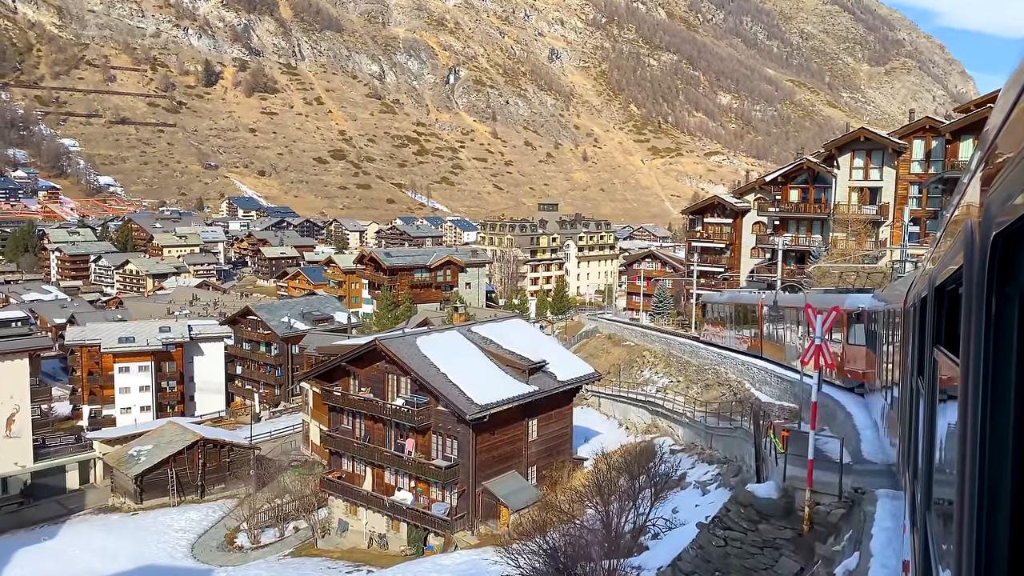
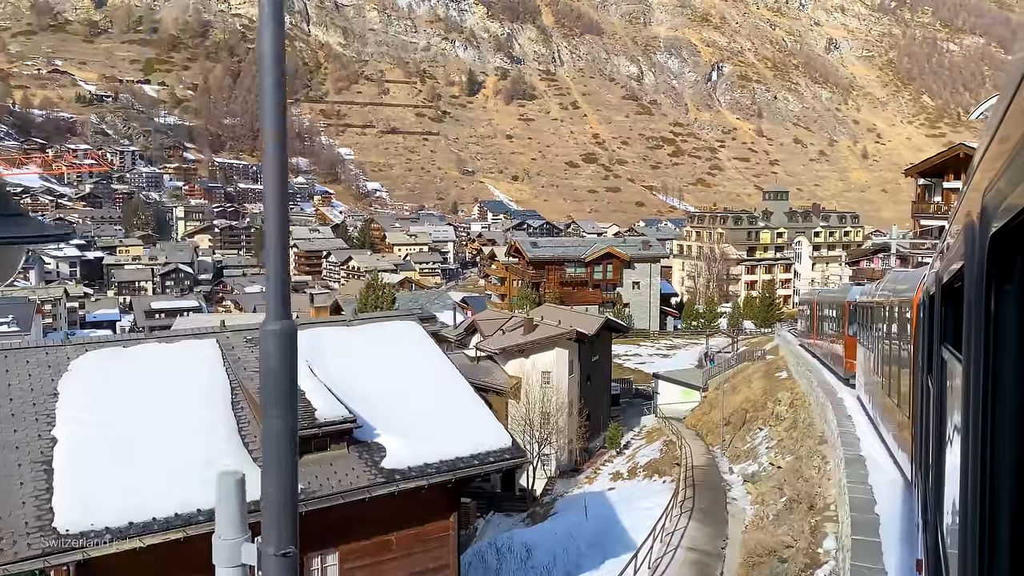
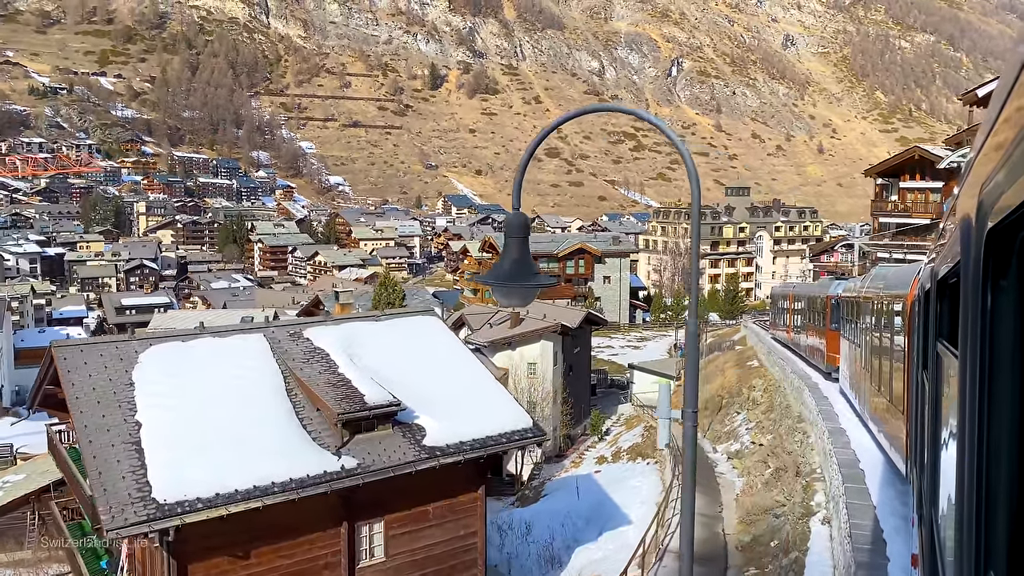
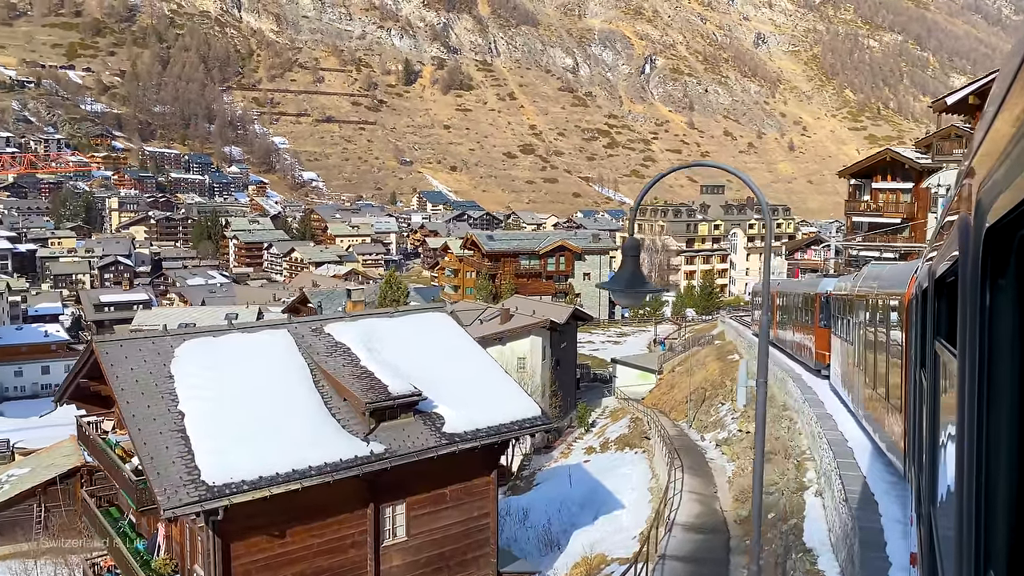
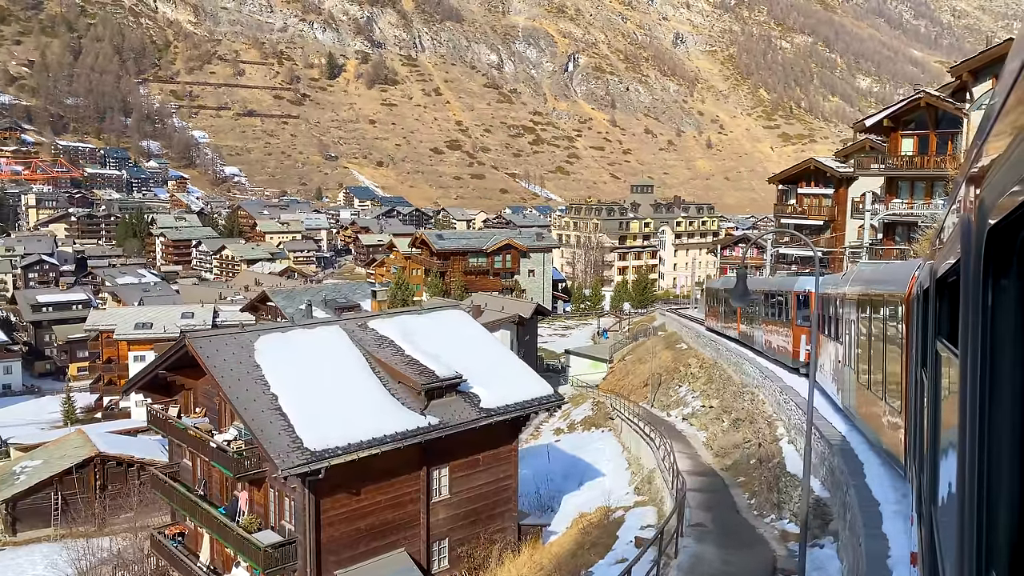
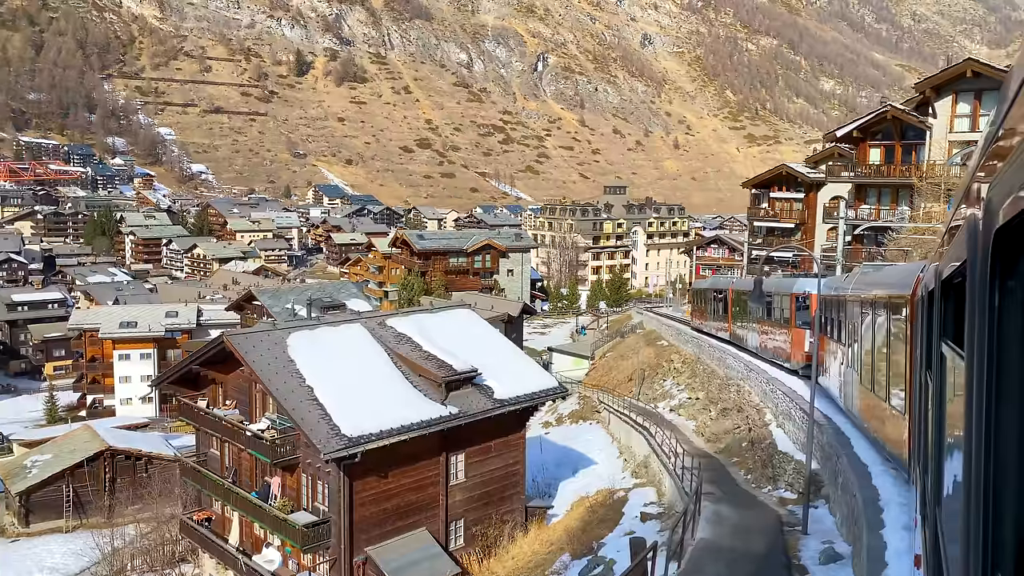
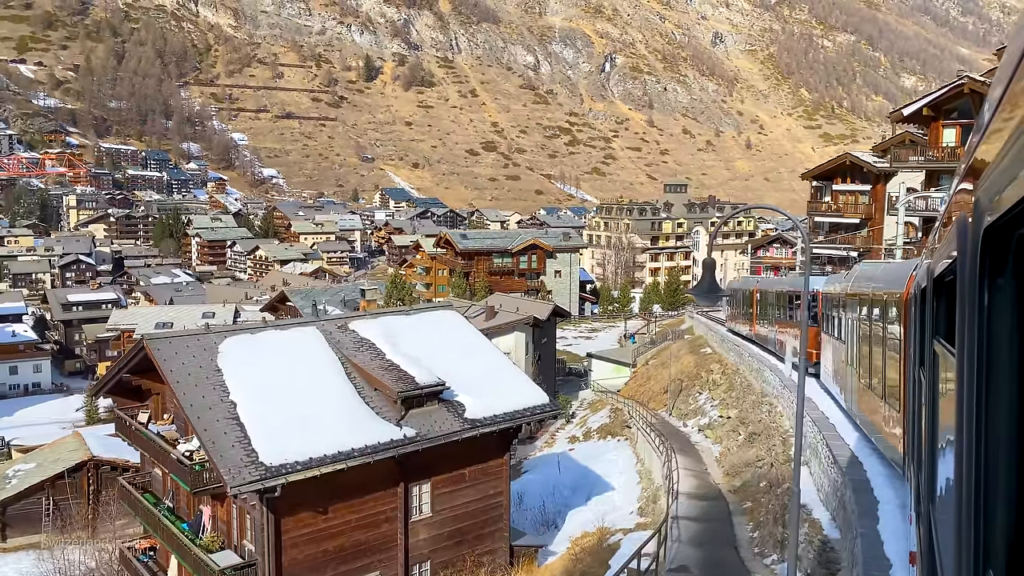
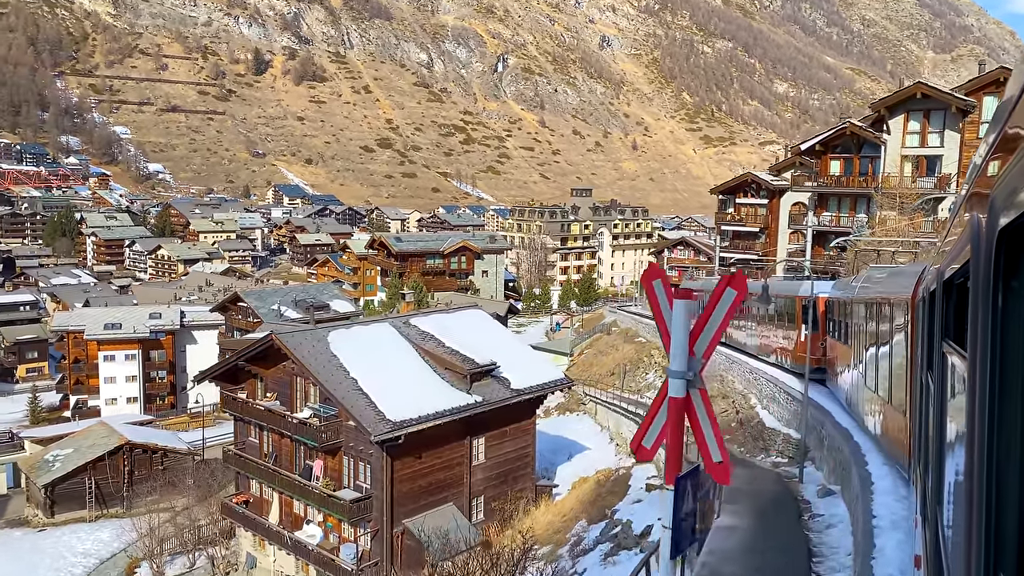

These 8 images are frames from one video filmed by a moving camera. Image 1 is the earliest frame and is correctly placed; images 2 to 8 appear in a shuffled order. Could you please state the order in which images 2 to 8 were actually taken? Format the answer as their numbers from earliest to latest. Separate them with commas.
8, 6, 5, 7, 4, 3, 2
